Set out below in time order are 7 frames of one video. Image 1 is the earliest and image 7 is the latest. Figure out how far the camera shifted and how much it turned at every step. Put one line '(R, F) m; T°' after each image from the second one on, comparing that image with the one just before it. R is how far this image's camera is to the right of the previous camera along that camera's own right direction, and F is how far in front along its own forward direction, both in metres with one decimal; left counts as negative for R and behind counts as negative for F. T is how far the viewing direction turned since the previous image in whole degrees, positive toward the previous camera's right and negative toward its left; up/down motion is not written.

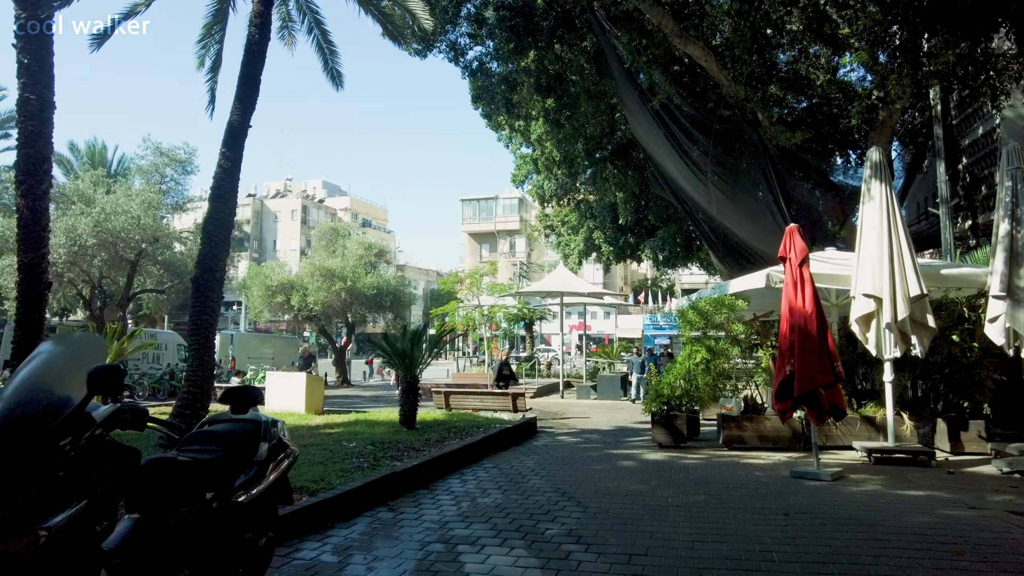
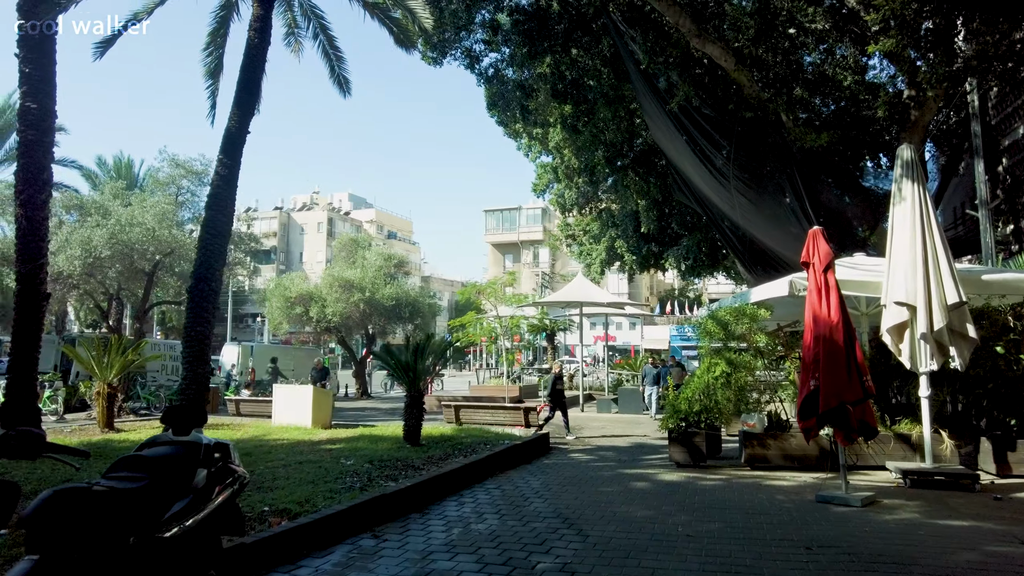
(+0.3, +0.4) m; -2°
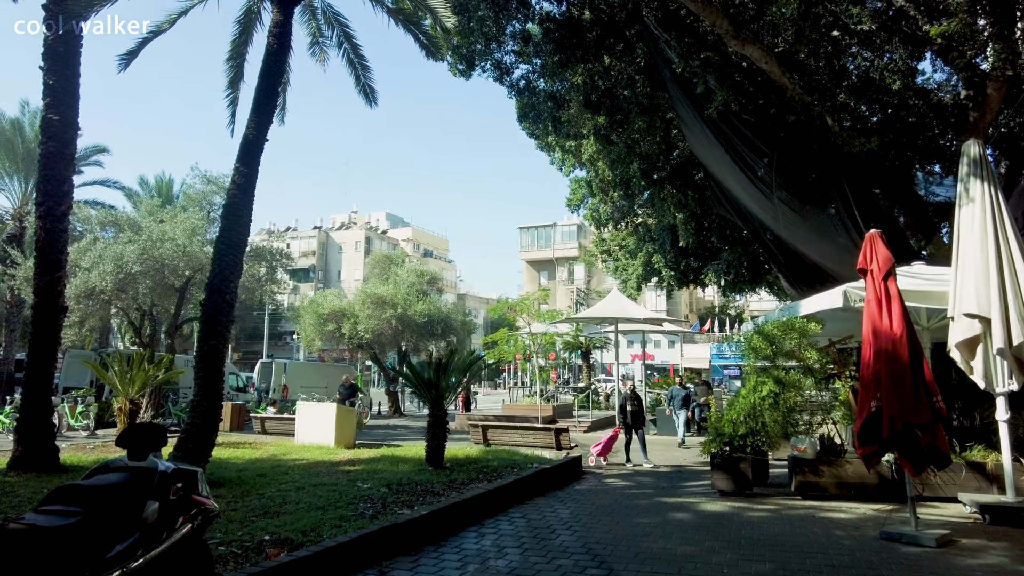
(+0.1, +0.5) m; -3°
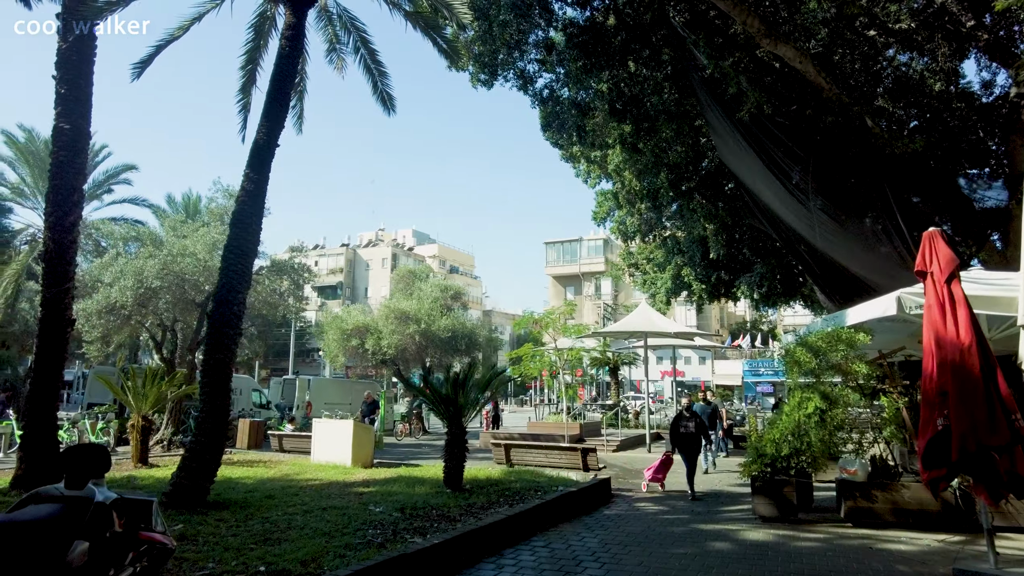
(+0.1, +0.5) m; -2°
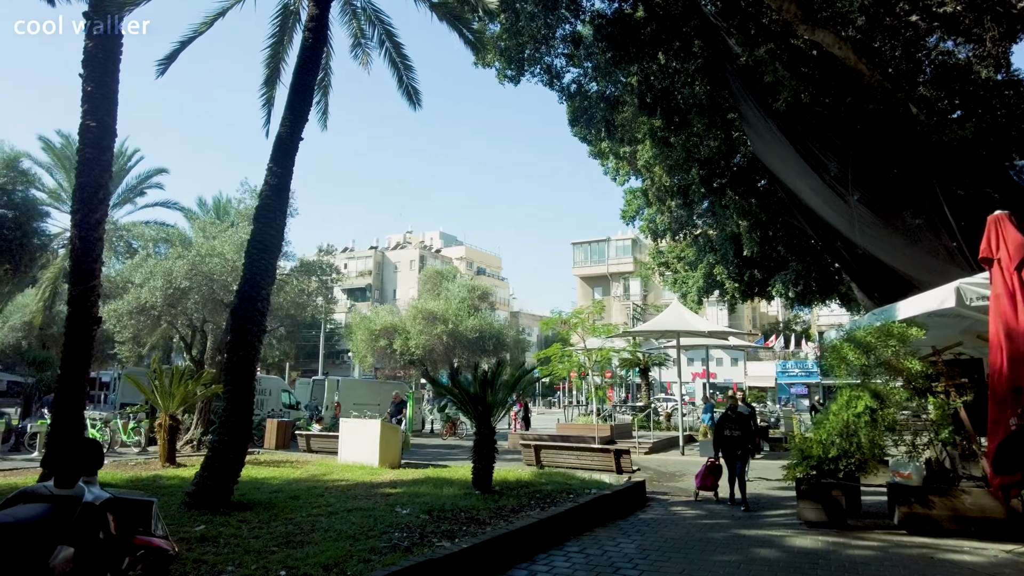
(0.0, +0.3) m; -2°
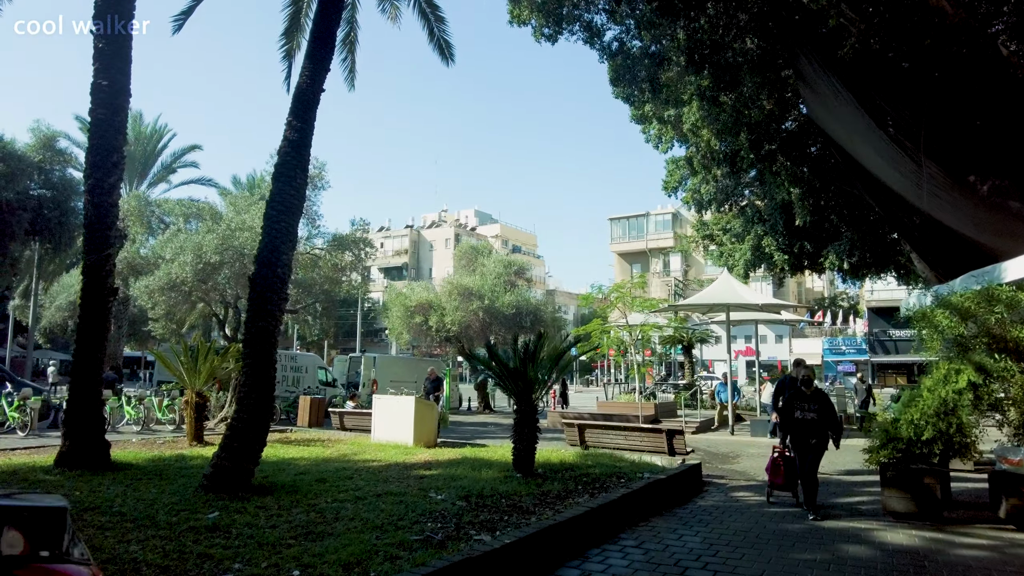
(-0.1, +0.7) m; -3°
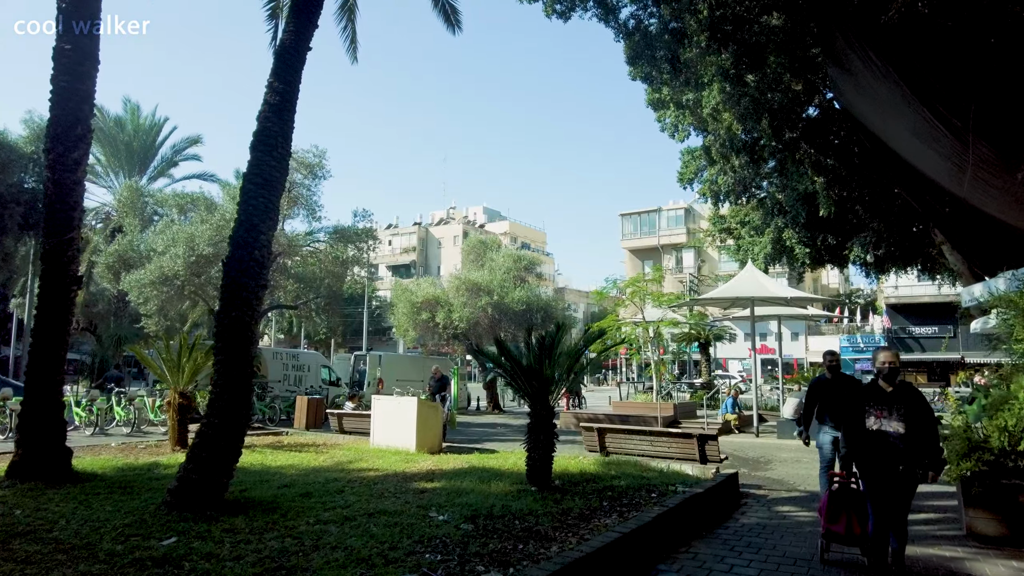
(0.0, +0.9) m; -1°
